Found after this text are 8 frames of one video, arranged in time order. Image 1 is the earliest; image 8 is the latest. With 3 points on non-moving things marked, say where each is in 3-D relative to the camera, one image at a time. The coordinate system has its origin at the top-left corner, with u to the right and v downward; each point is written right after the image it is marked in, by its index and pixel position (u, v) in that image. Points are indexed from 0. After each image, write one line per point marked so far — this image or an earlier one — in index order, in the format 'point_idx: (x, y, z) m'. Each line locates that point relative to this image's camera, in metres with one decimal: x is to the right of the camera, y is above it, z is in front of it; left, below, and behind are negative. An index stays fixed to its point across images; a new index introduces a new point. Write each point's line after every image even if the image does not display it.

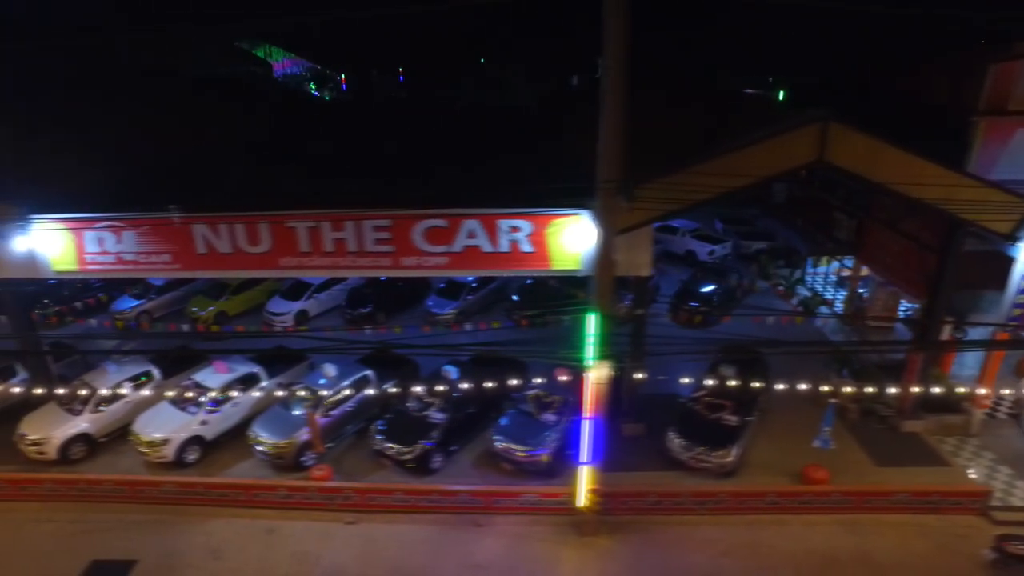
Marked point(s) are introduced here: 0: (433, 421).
0: (-2.4, -4.6, +12.7) m
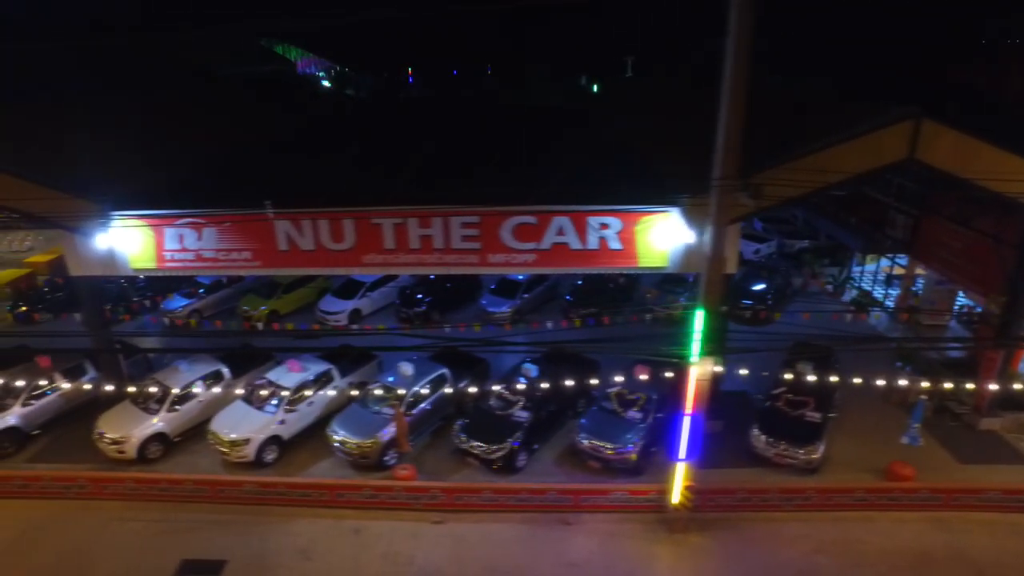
0: (+0.4, -4.5, +12.6) m
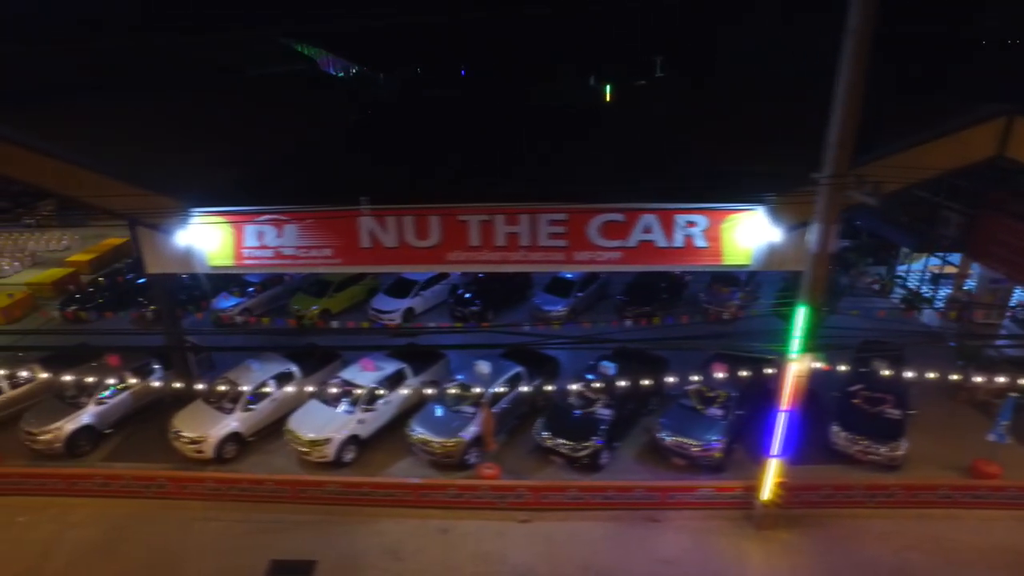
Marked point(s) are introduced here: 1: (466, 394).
0: (+3.2, -4.4, +12.6) m
1: (-1.4, -3.7, +13.0) m
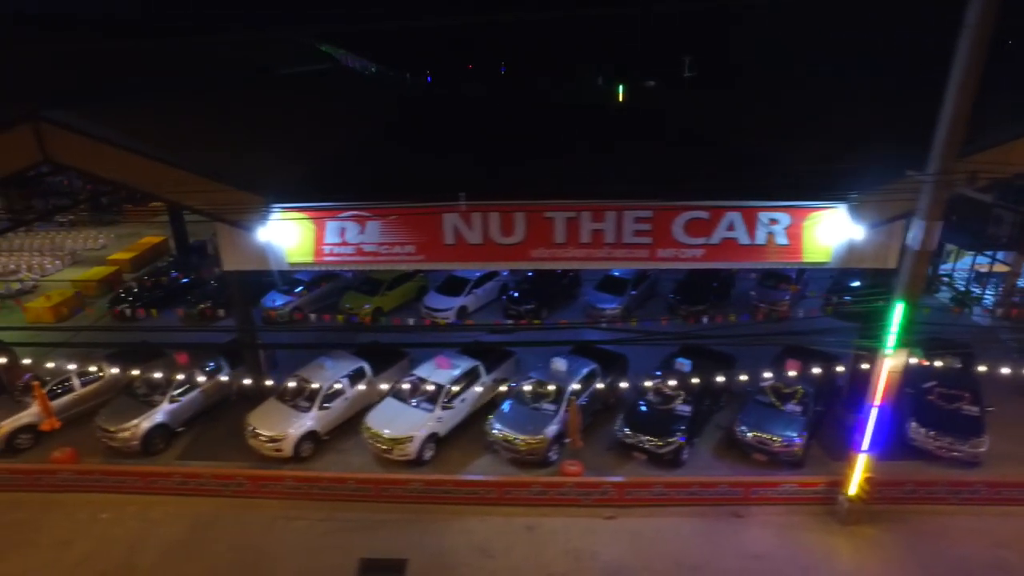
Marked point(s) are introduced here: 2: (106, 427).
0: (+5.9, -4.3, +12.6) m
1: (+1.3, -3.6, +13.0) m
2: (-14.3, -4.9, +12.7) m
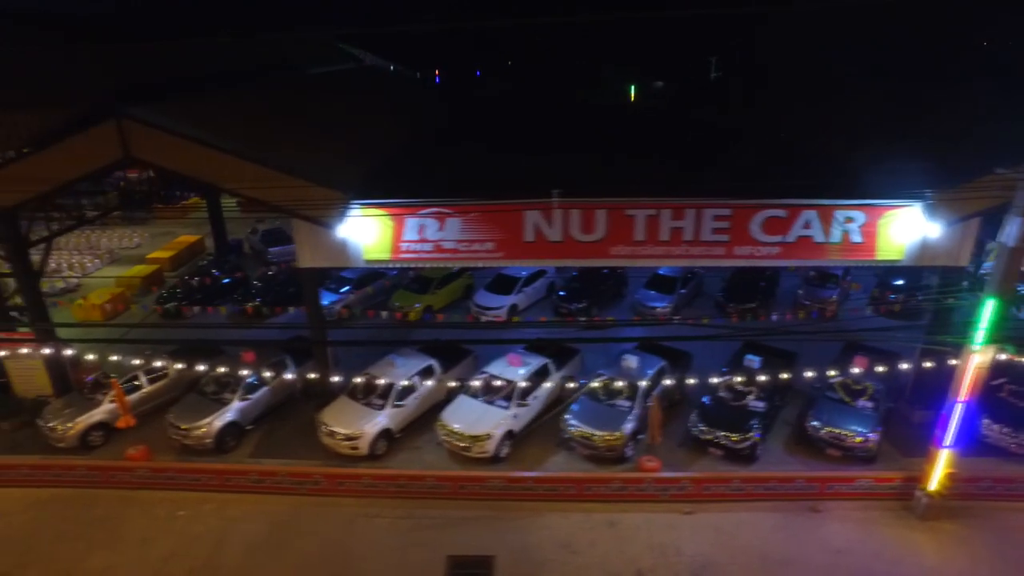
0: (+8.5, -4.2, +12.7) m
1: (+3.9, -3.5, +13.0) m
2: (-11.7, -4.8, +12.7) m
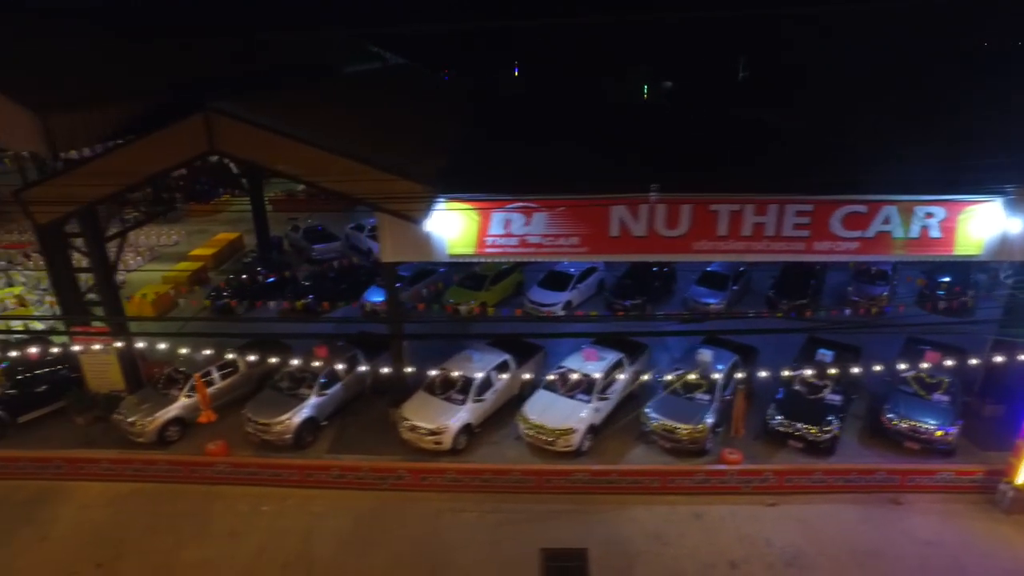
0: (+11.3, -4.0, +12.8) m
1: (+6.7, -3.4, +13.1) m
2: (-8.9, -4.6, +12.7) m
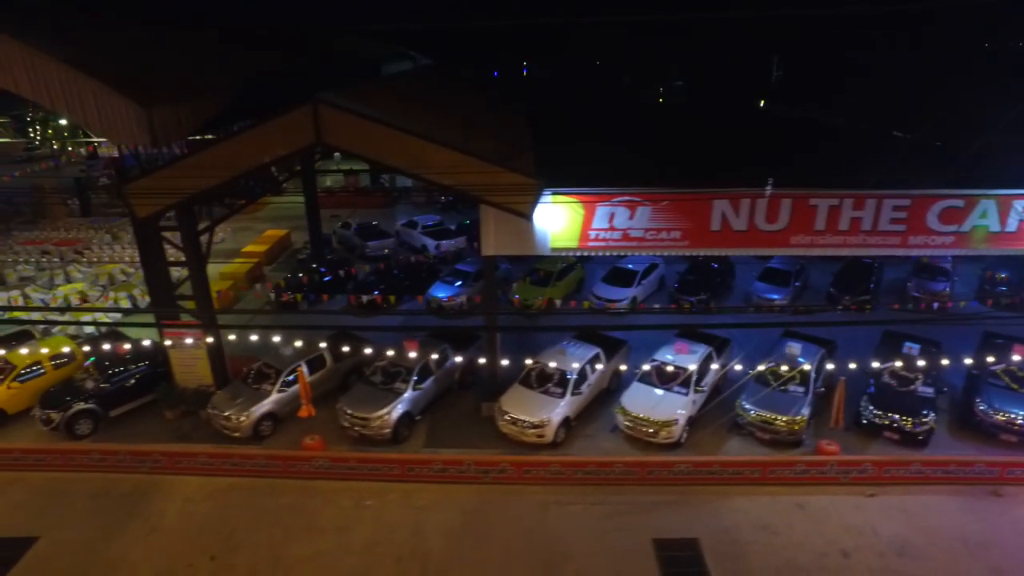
0: (+14.7, -3.8, +12.9) m
1: (+10.1, -3.1, +13.2) m
2: (-5.5, -4.4, +12.7) m
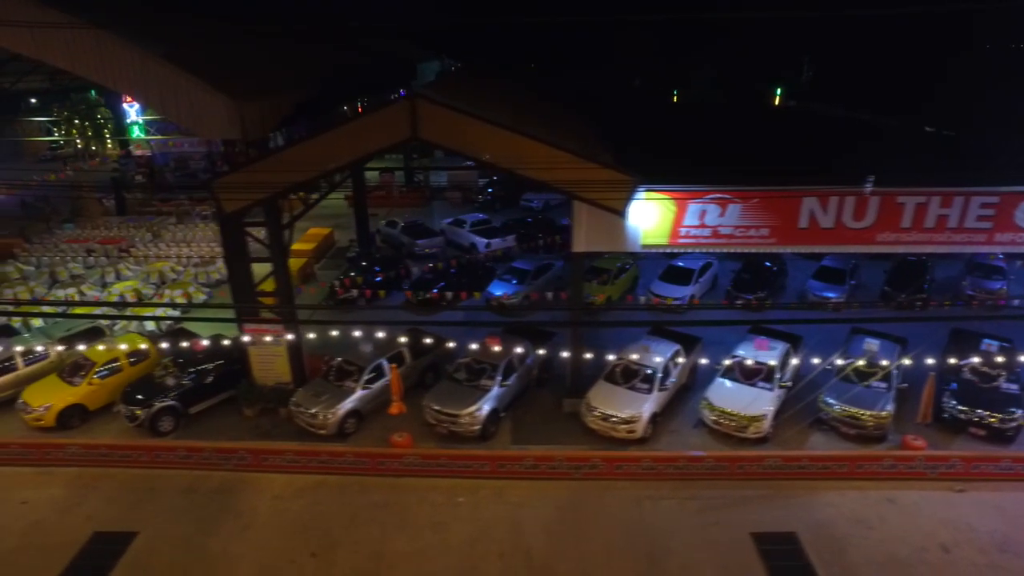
0: (+17.7, -3.7, +13.0) m
1: (+13.1, -3.0, +13.3) m
2: (-2.4, -4.3, +12.7) m
